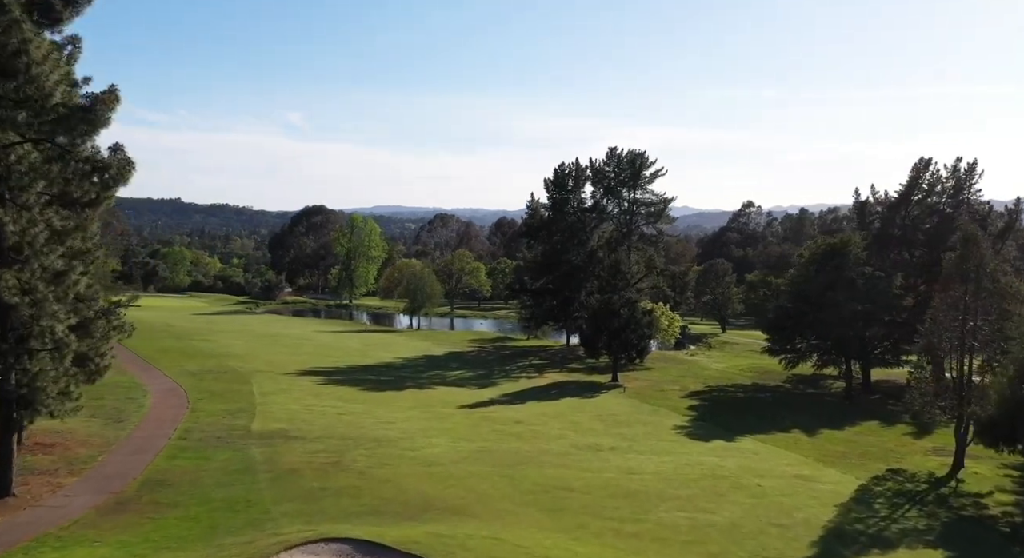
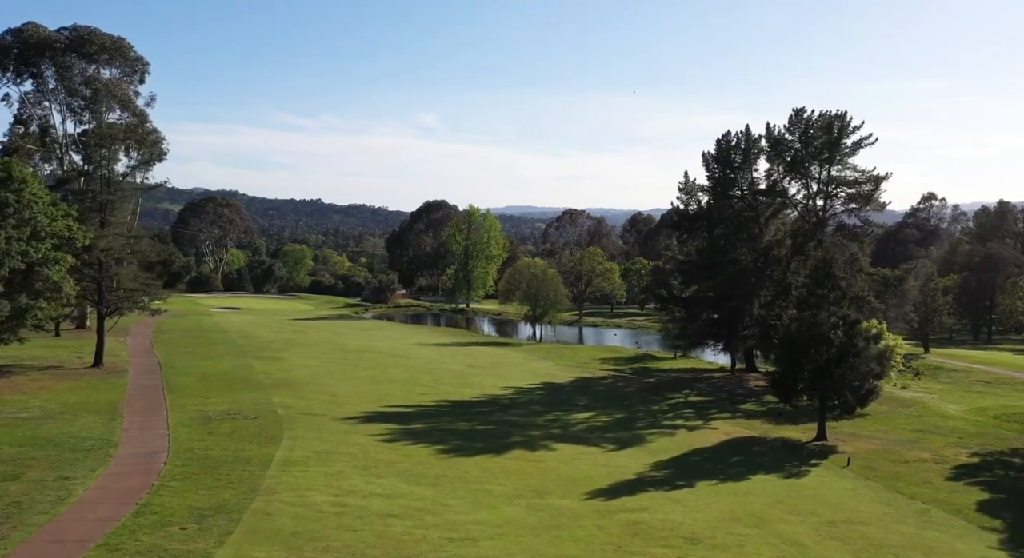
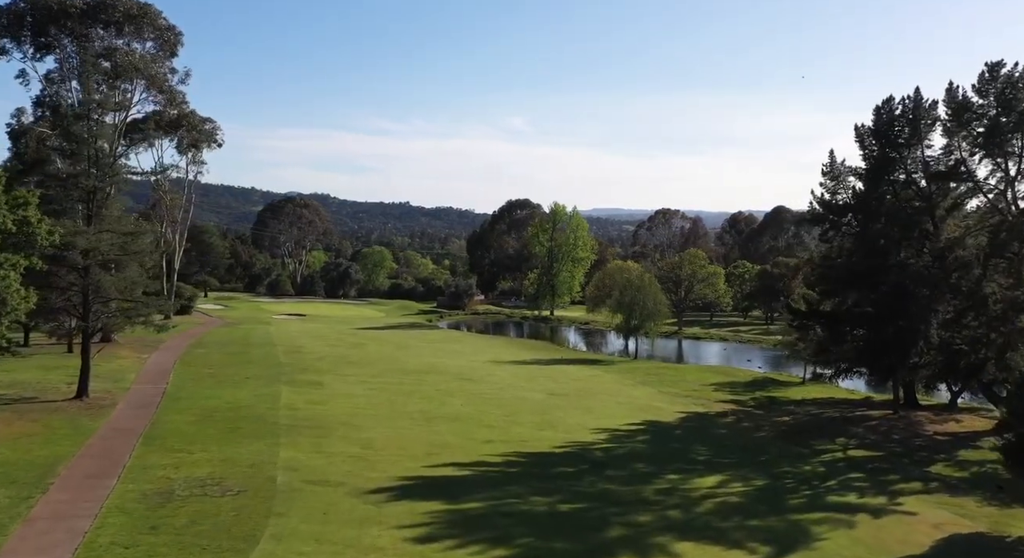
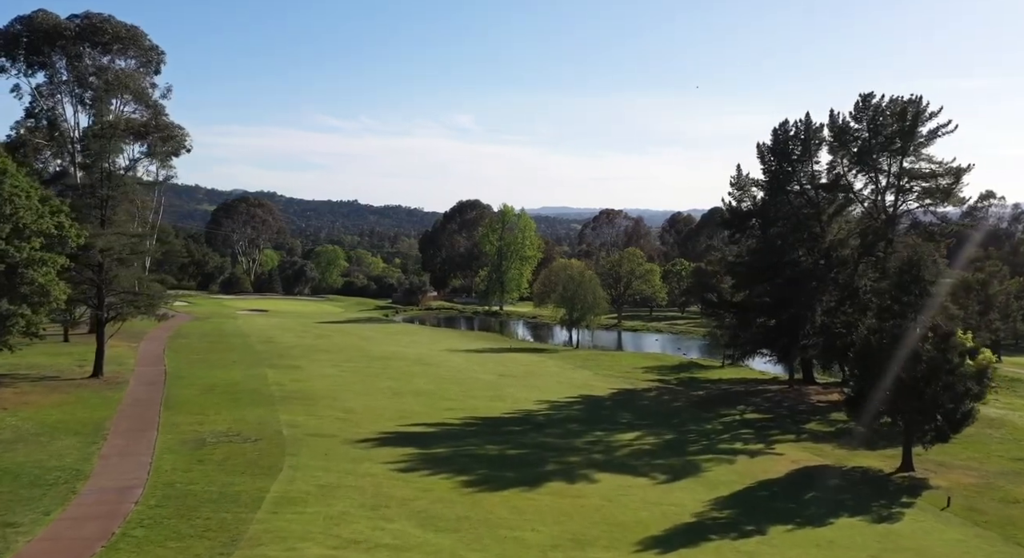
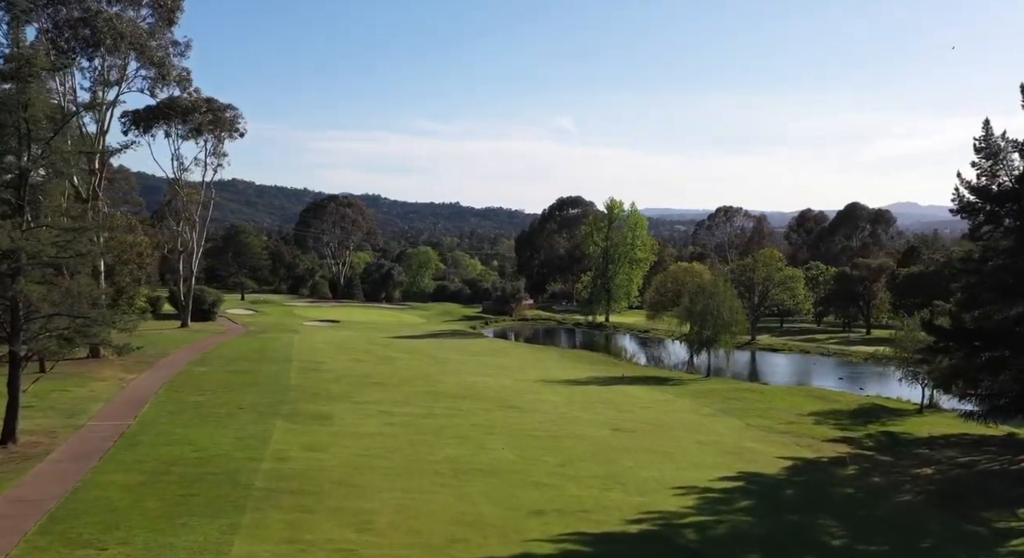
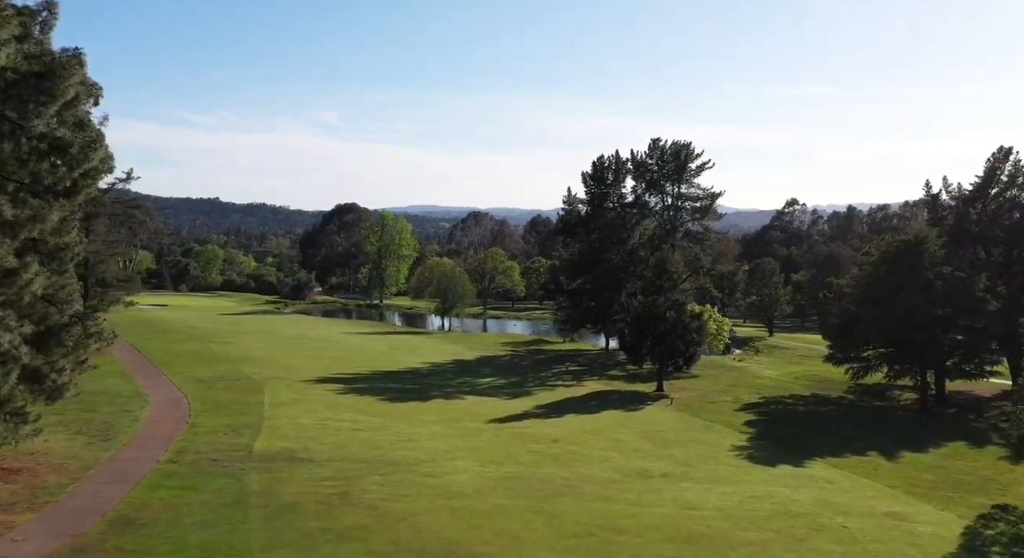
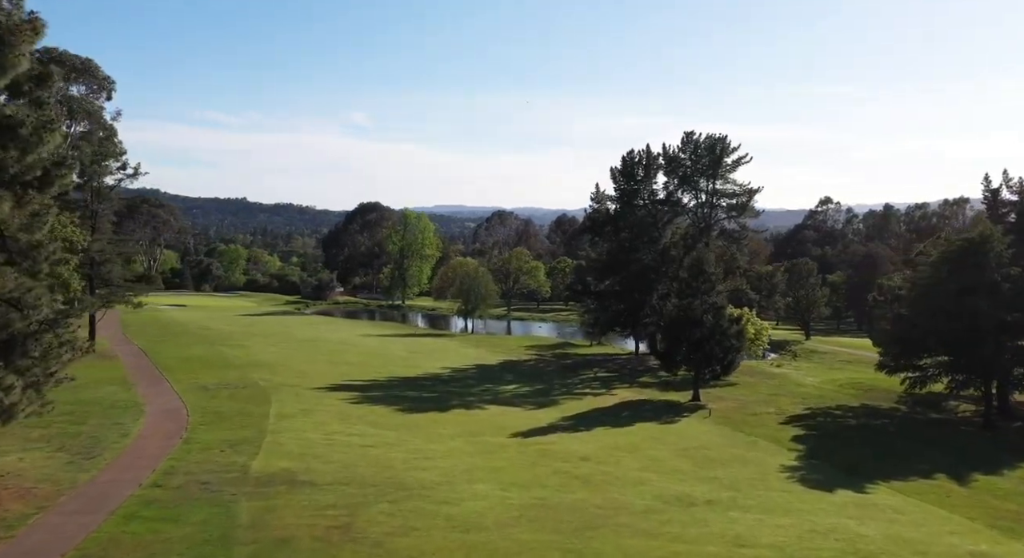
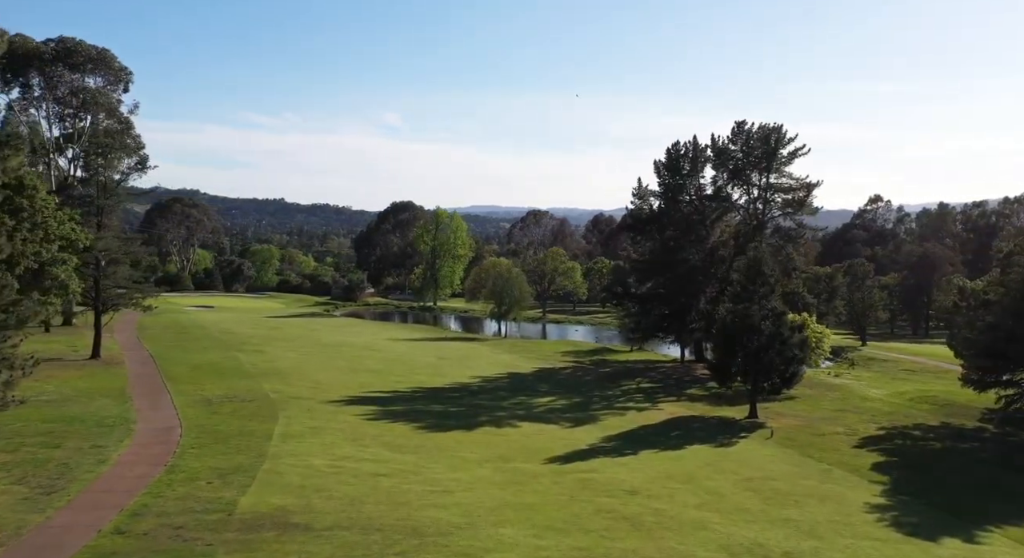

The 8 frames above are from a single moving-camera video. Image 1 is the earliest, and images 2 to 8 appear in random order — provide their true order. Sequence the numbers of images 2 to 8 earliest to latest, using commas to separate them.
6, 7, 8, 2, 4, 3, 5
